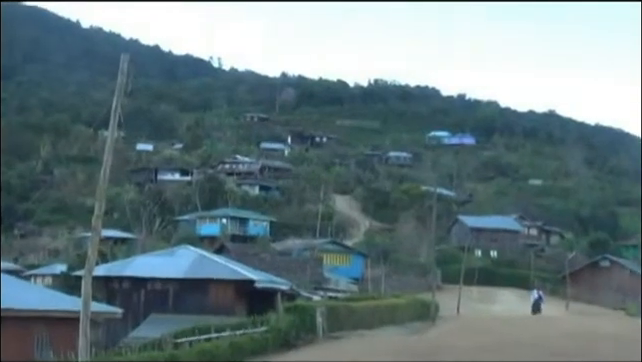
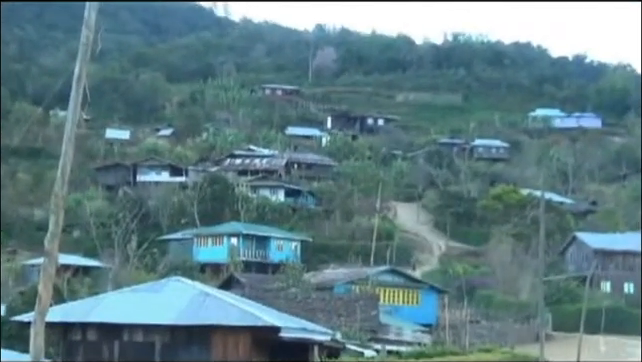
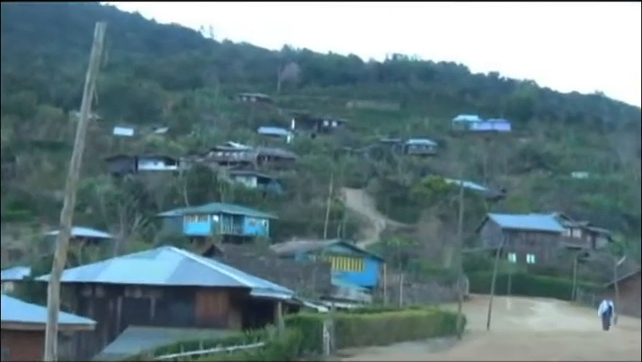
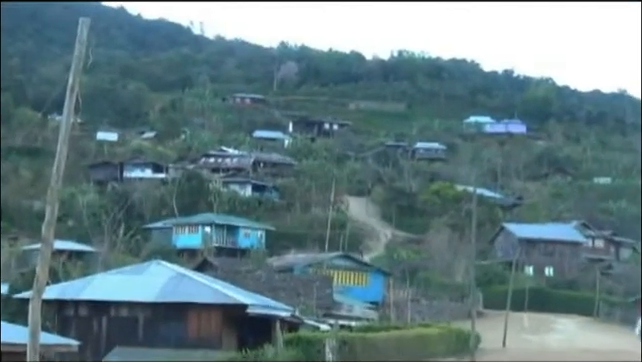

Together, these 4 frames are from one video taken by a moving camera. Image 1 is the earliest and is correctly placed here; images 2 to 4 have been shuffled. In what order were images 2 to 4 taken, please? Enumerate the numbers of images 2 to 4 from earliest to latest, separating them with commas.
3, 4, 2
